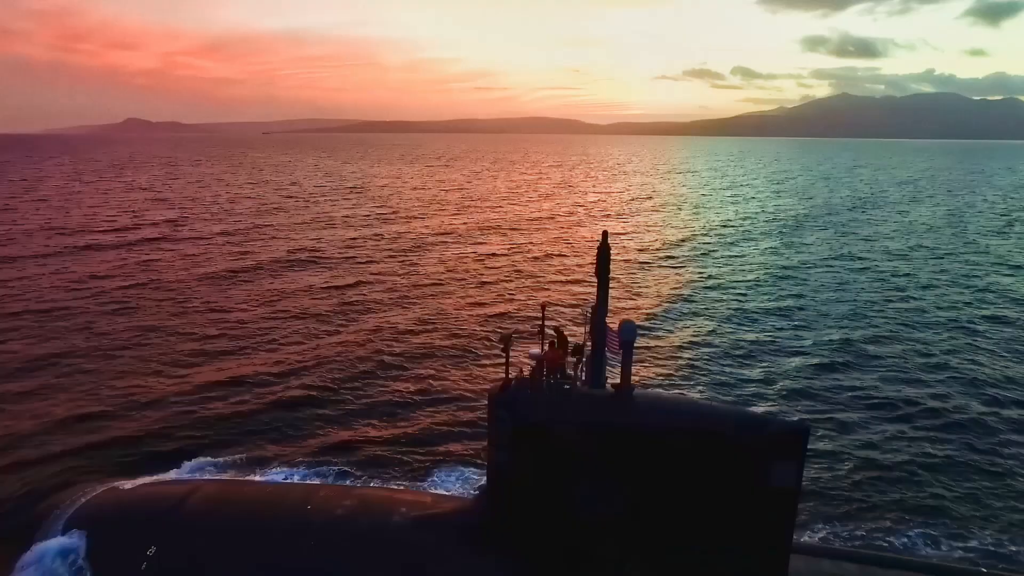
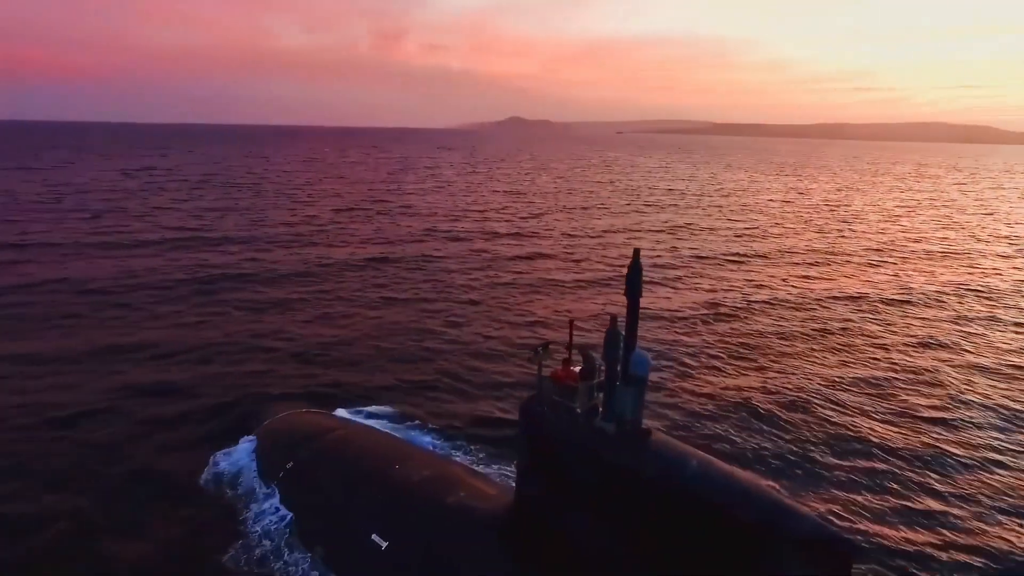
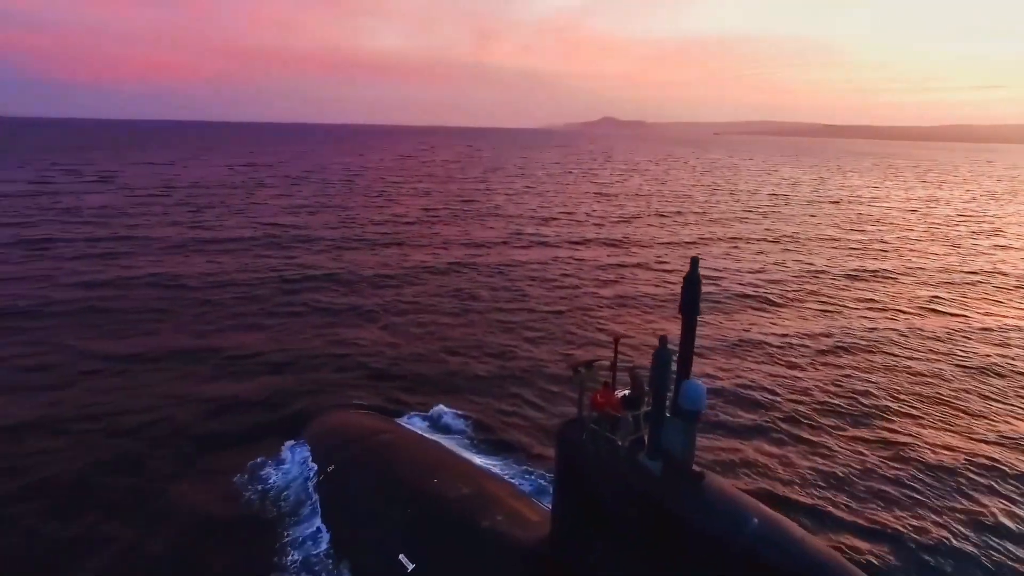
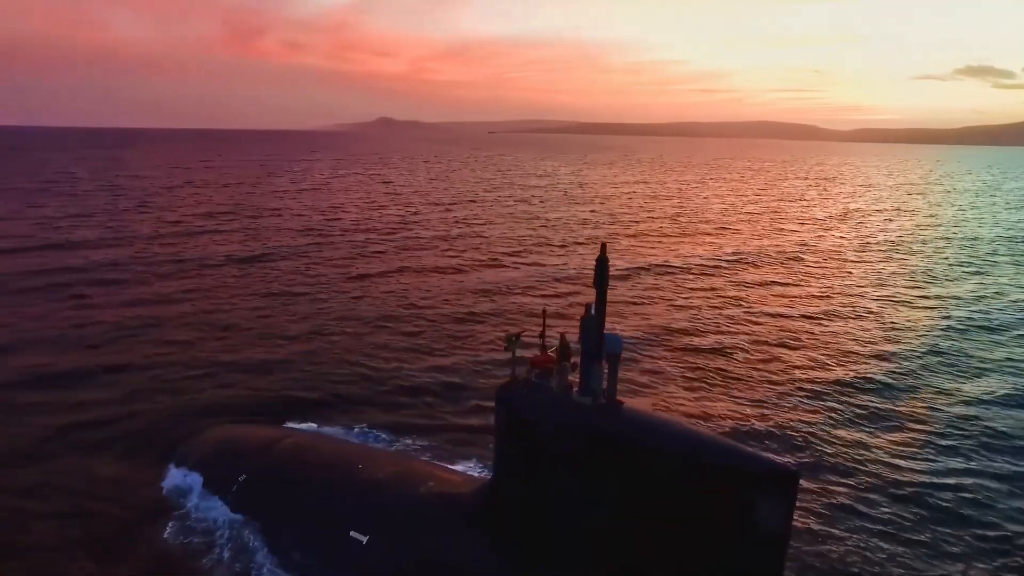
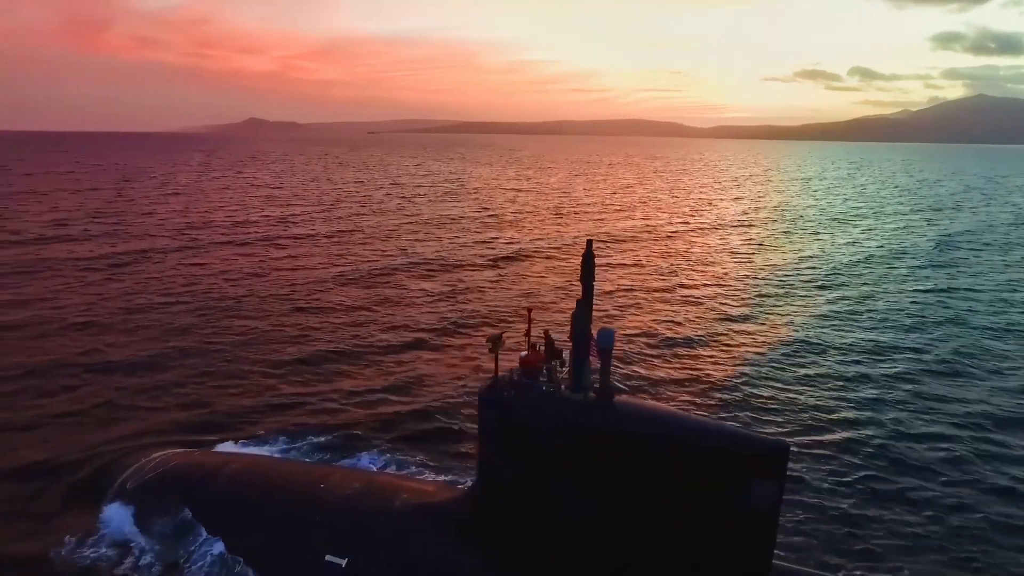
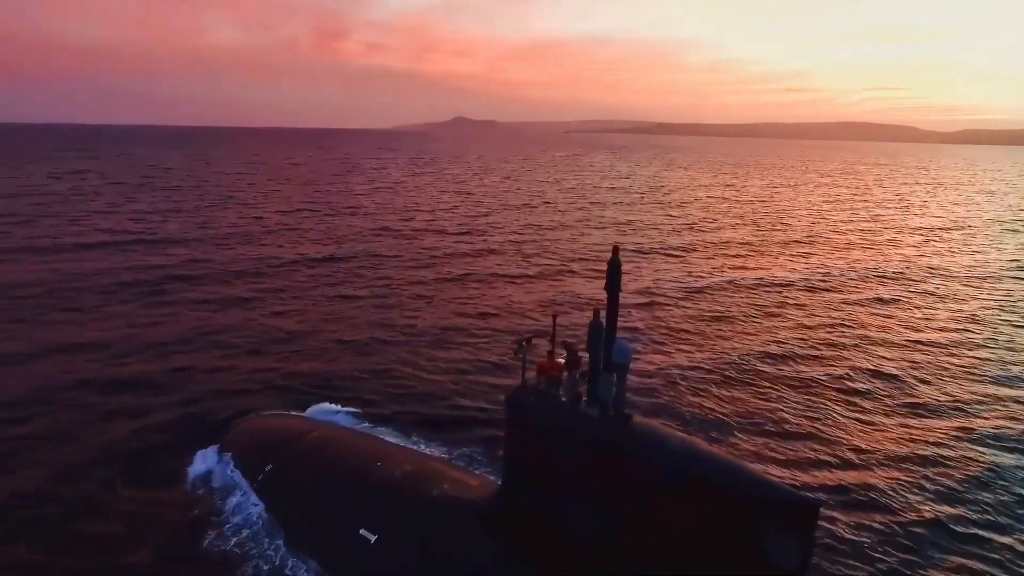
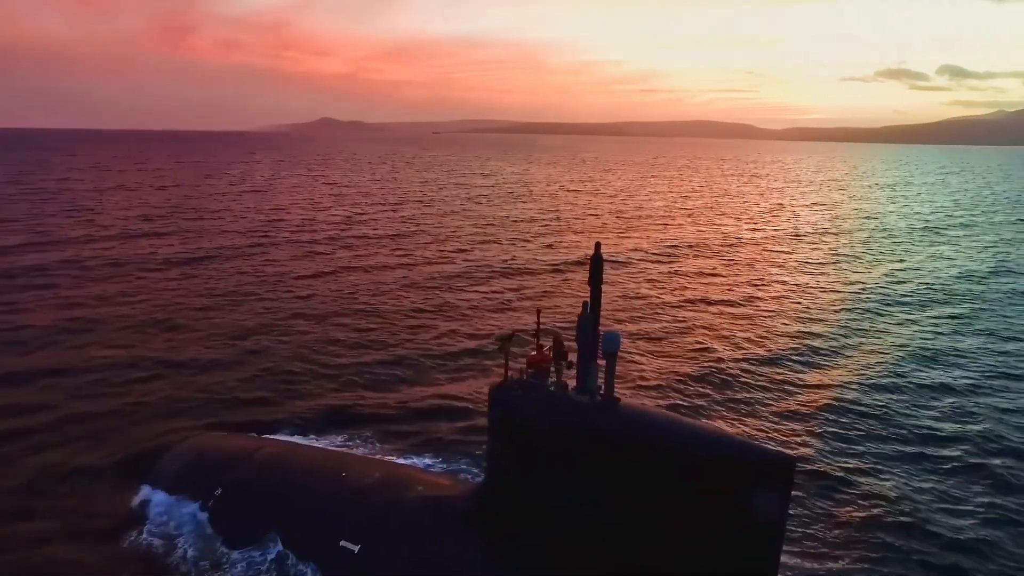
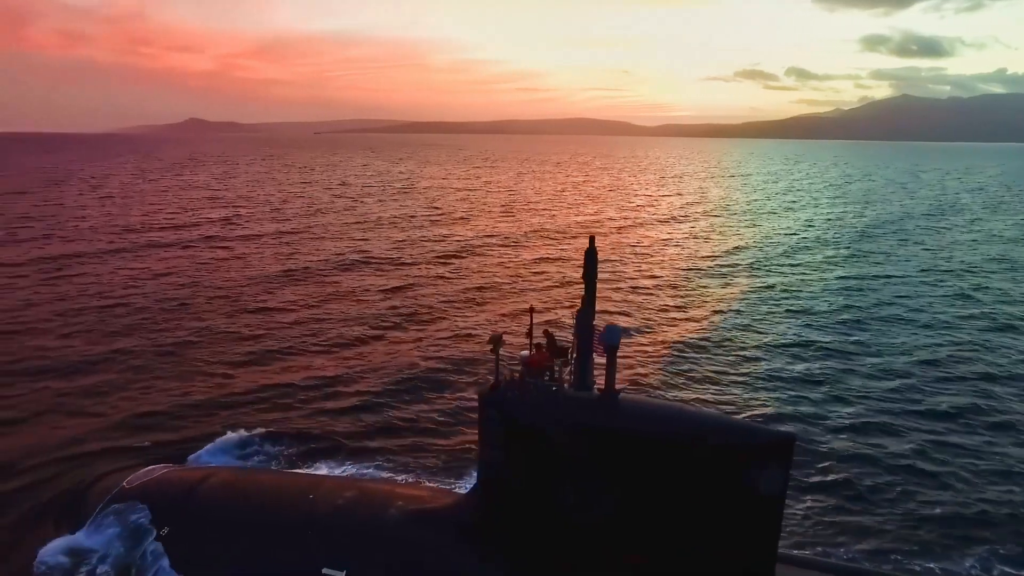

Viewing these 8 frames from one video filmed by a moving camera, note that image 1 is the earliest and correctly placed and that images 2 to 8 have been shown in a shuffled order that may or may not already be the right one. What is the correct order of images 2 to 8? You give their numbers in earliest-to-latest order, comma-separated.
8, 5, 7, 4, 6, 2, 3
